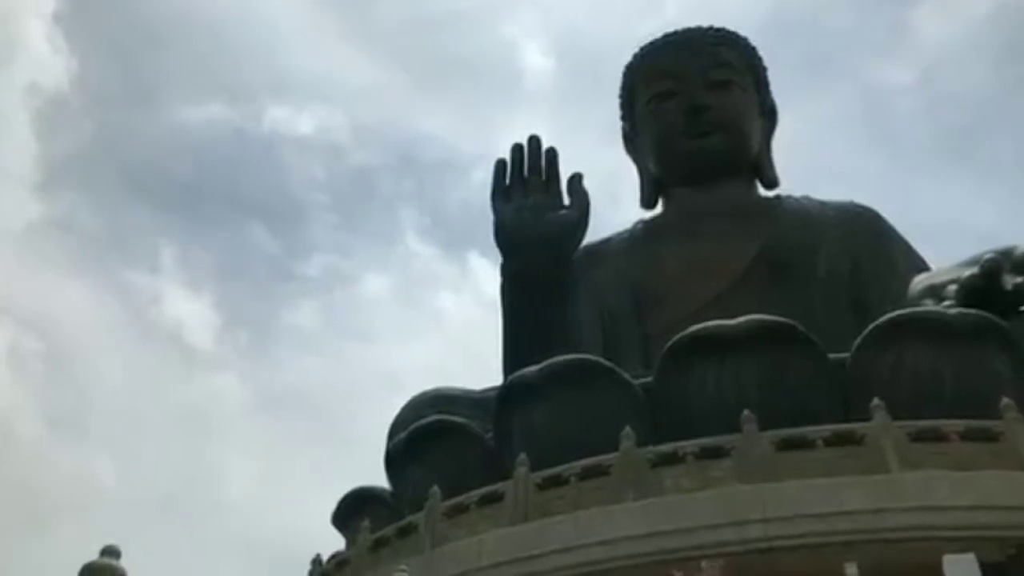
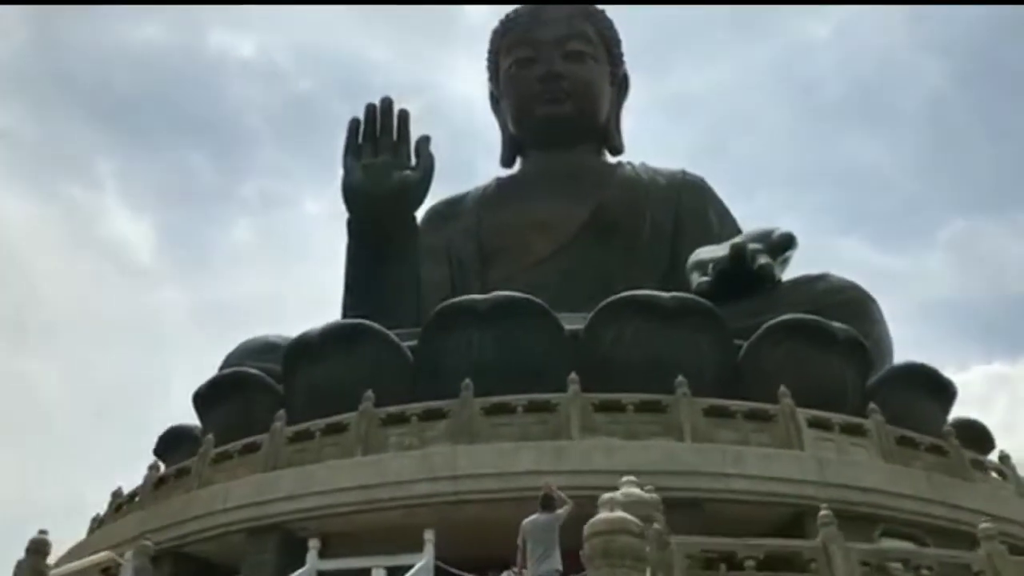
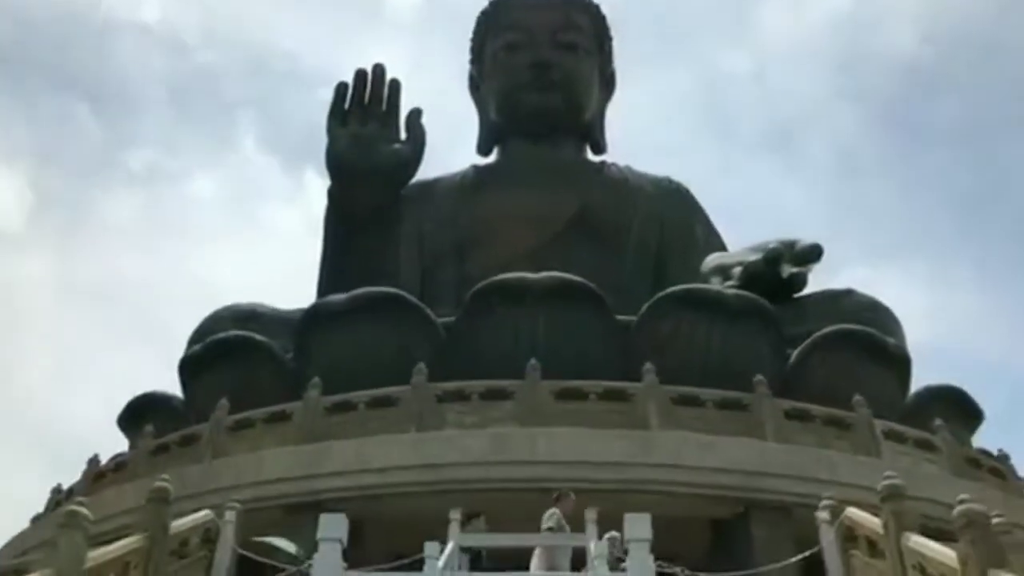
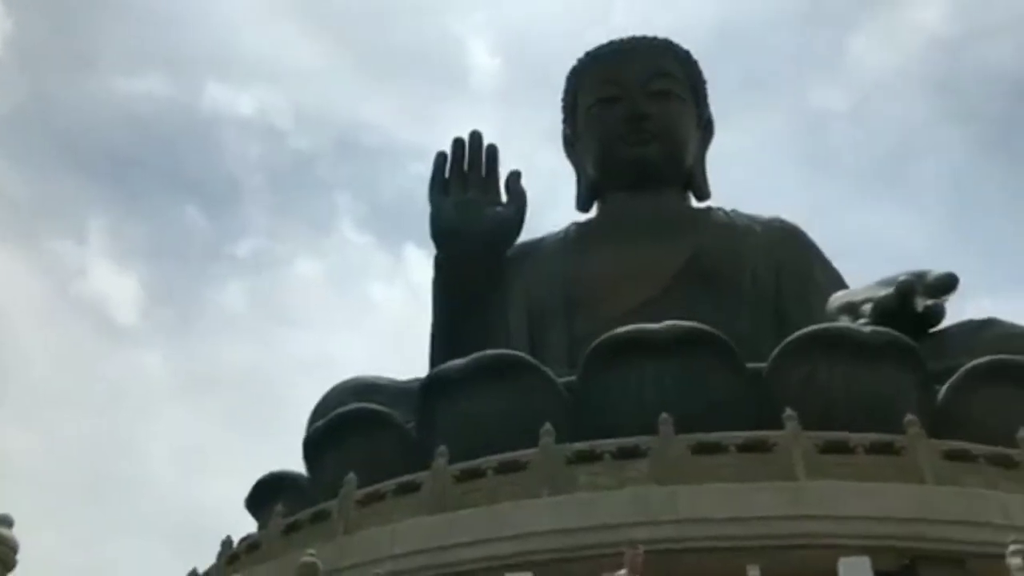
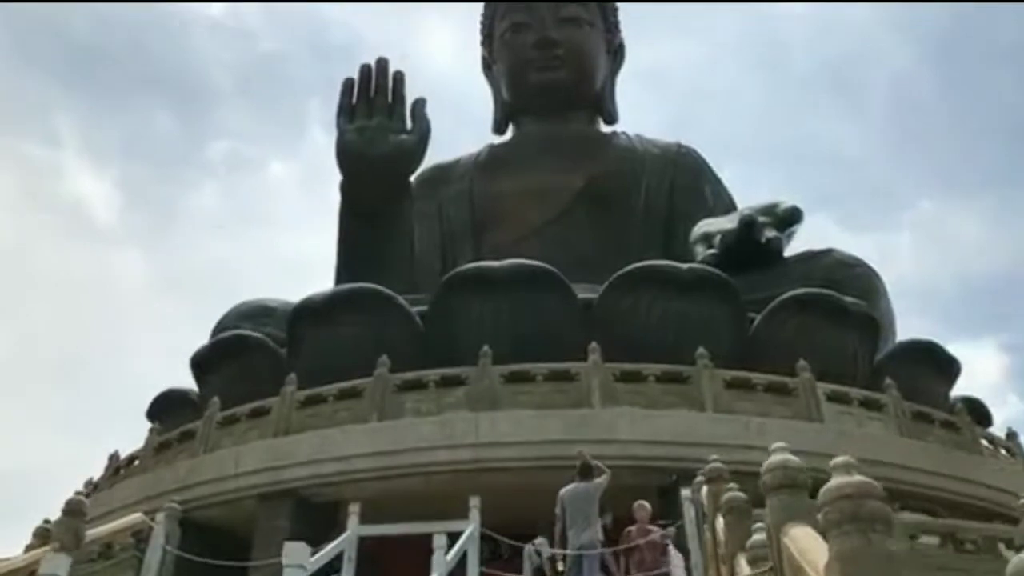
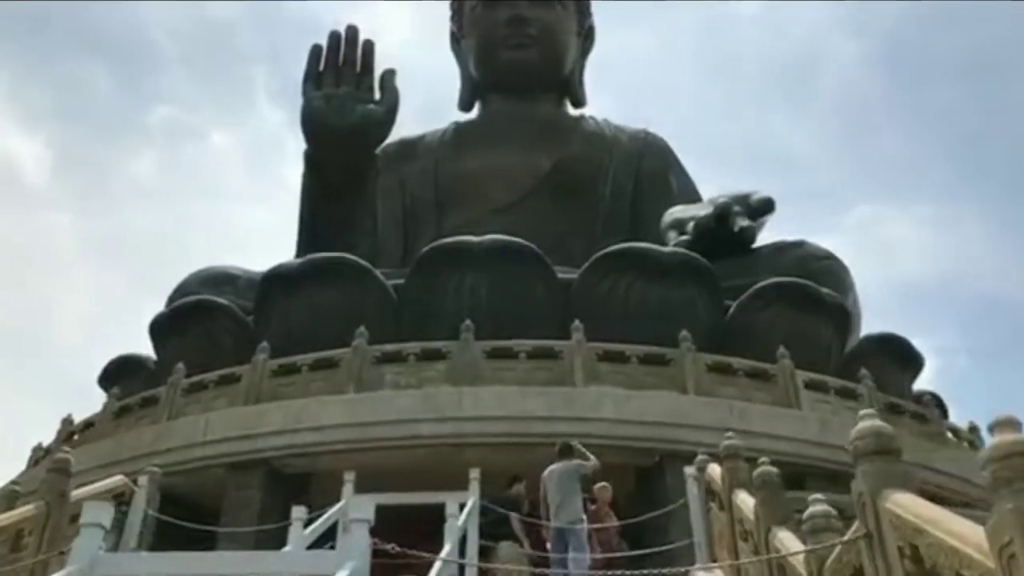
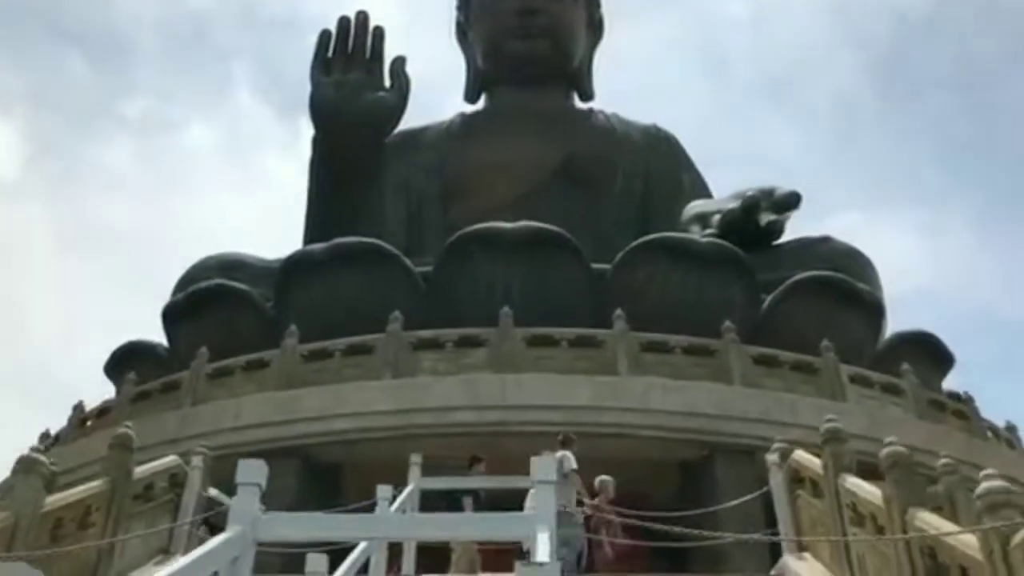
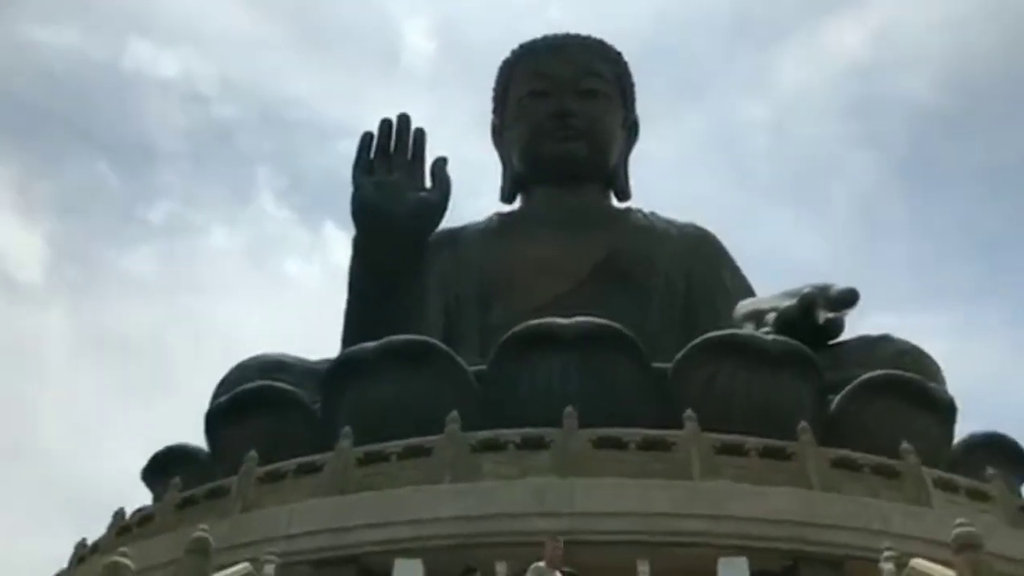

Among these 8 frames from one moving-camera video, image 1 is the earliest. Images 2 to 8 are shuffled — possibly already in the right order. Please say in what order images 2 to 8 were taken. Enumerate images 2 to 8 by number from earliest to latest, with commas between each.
4, 8, 3, 7, 6, 5, 2
